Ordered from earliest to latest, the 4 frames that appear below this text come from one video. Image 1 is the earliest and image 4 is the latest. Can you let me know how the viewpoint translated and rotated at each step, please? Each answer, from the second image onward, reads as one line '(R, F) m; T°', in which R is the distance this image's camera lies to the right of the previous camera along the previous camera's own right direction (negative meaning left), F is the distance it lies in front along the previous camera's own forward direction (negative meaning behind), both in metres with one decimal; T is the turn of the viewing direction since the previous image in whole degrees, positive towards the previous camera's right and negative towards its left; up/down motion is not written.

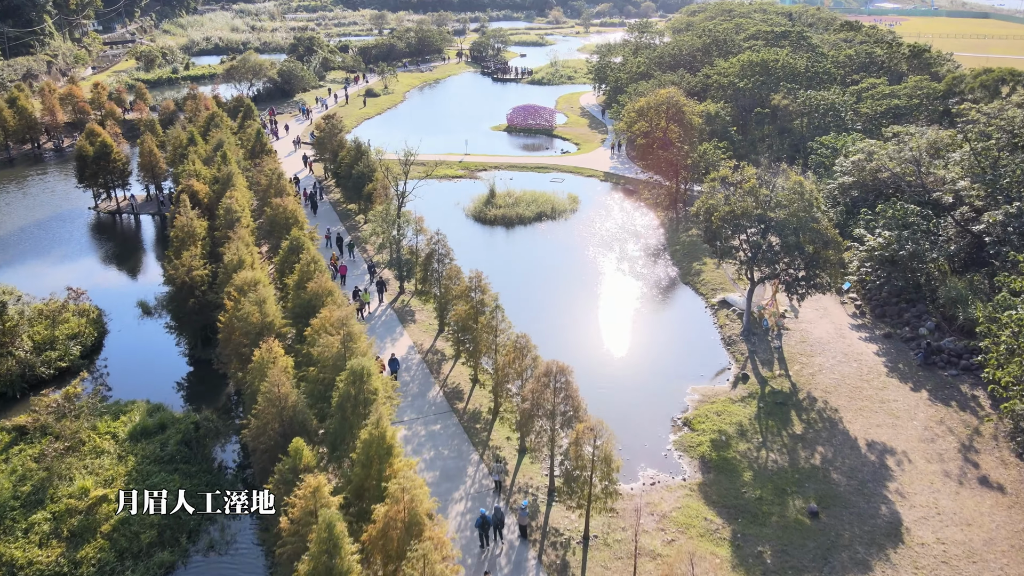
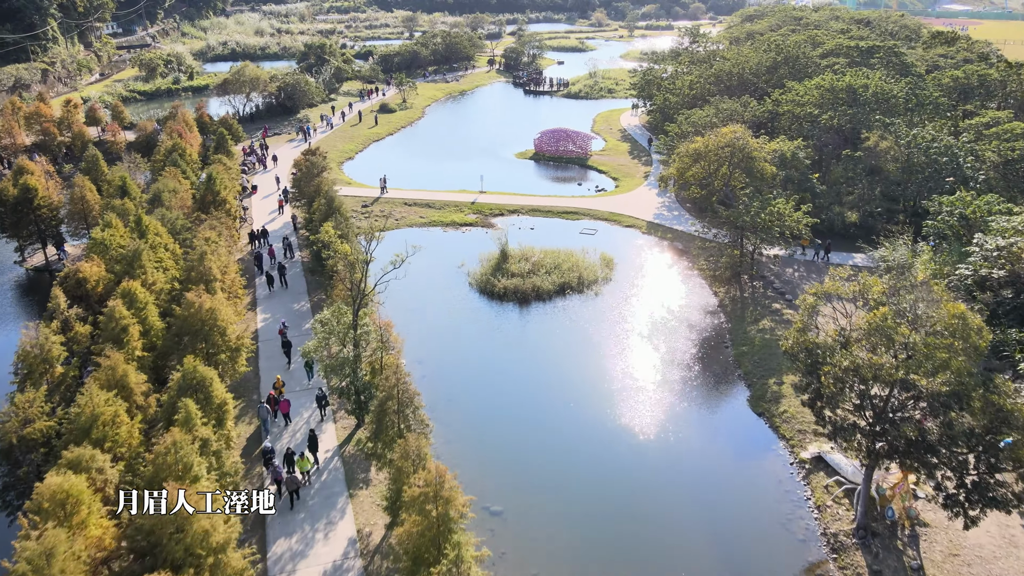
(+0.9, +8.3) m; -3°
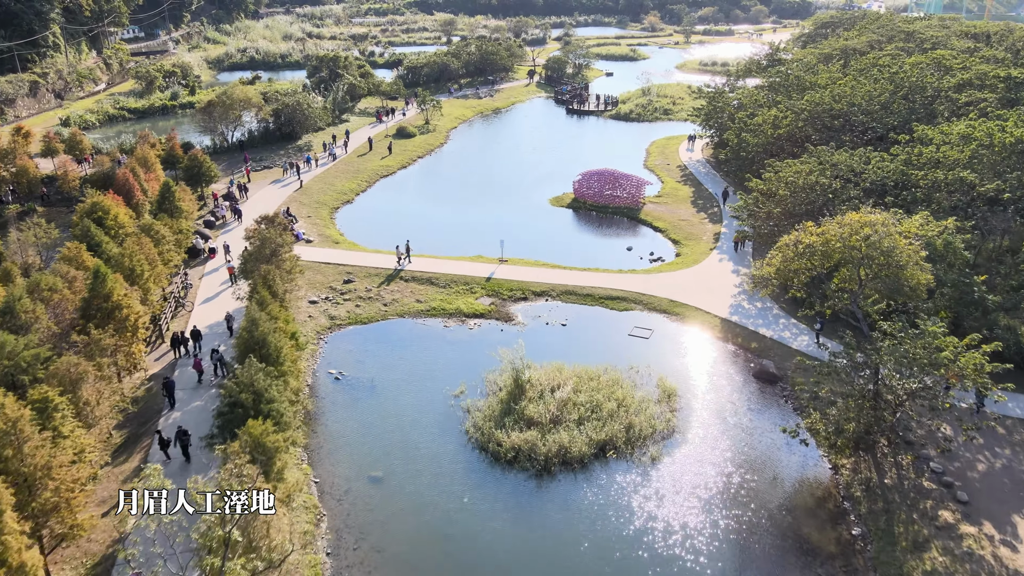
(+0.6, +9.7) m; -3°
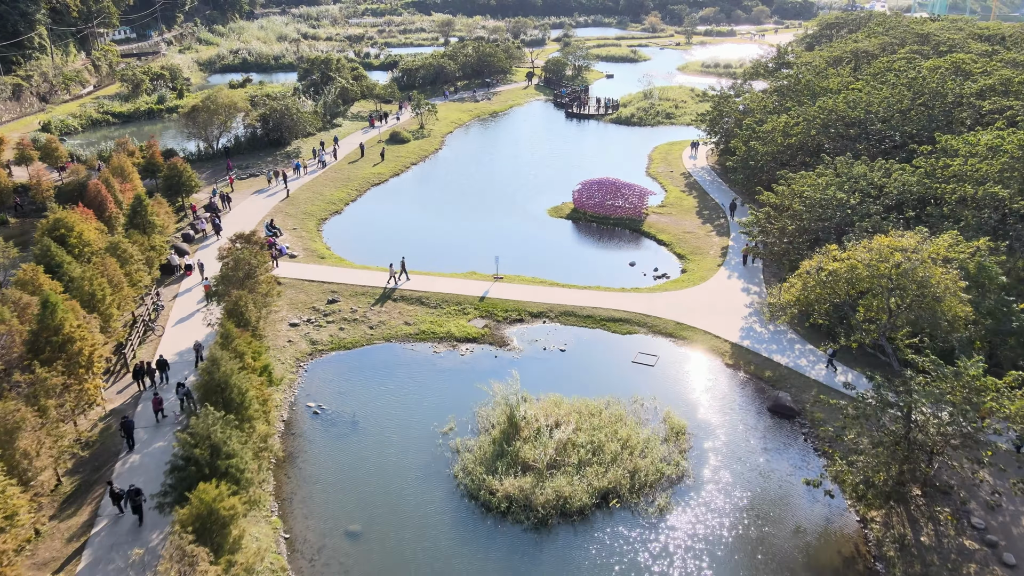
(+0.2, +1.9) m; 0°
